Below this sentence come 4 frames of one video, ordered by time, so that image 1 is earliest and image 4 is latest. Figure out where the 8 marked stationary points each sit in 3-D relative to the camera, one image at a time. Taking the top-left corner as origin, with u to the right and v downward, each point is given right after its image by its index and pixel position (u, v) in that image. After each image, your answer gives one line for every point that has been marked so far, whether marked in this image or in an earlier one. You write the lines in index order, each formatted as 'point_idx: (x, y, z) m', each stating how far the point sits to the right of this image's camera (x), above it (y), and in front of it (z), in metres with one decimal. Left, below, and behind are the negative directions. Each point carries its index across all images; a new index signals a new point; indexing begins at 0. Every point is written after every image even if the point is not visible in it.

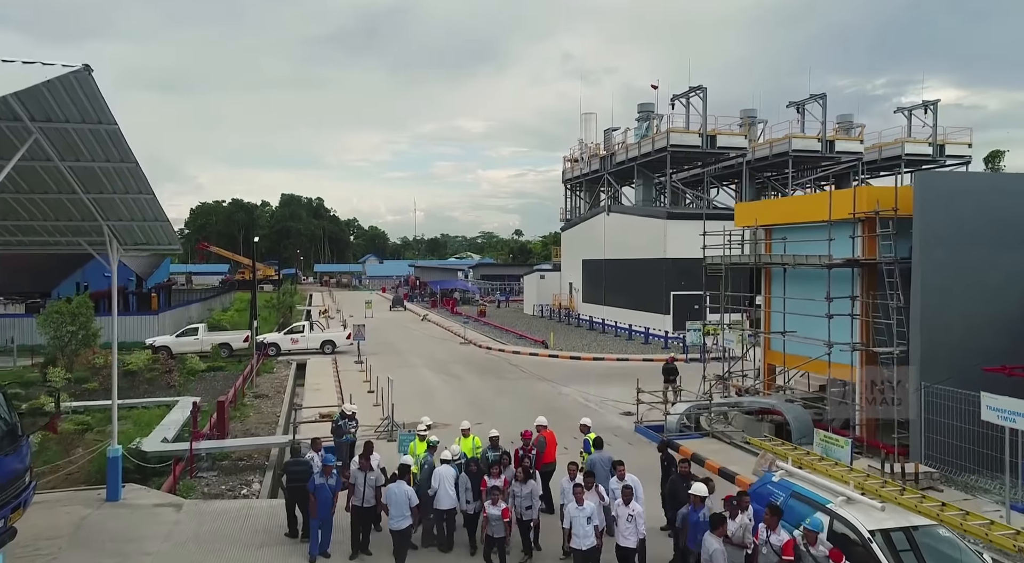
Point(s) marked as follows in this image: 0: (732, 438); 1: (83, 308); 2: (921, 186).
0: (+4.2, -3.0, +12.5) m
1: (-11.7, -0.7, +17.9) m
2: (+6.4, +1.5, +10.3) m
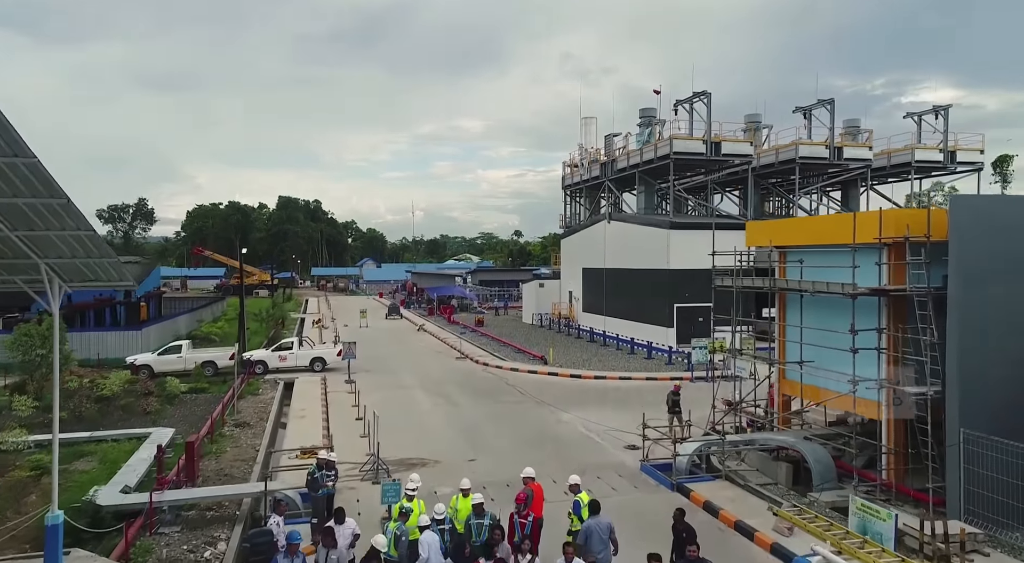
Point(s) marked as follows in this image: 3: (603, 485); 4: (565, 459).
0: (+4.1, -3.5, +11.5) m
1: (-11.8, -1.2, +16.9) m
2: (+6.3, +1.0, +9.4) m
3: (+1.6, -3.6, +11.5) m
4: (+1.1, -3.6, +13.2) m
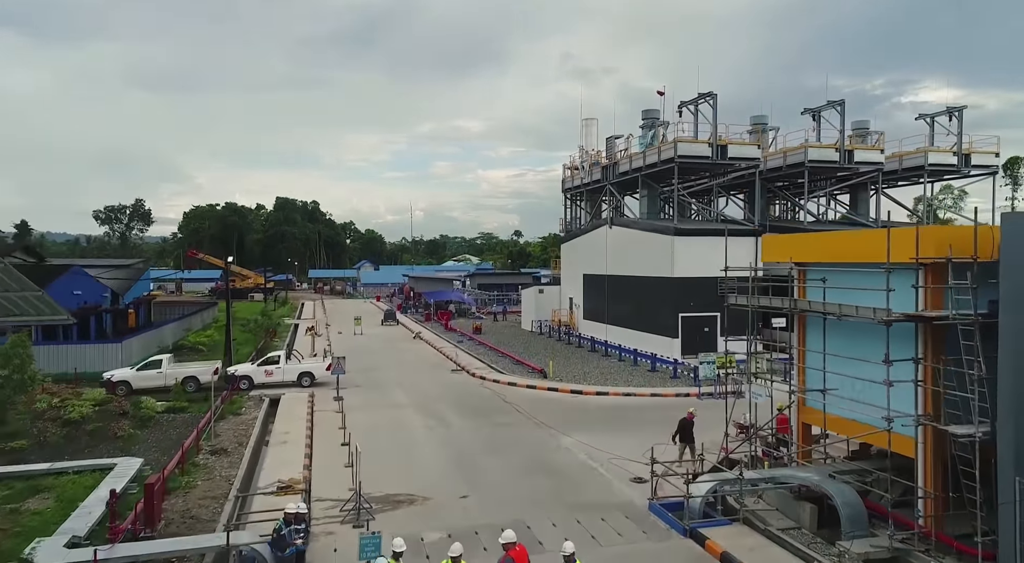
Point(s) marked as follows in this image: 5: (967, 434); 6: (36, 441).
0: (+4.1, -3.8, +10.4) m
1: (-11.9, -1.6, +15.8) m
2: (+6.3, +0.6, +8.3) m
3: (+1.5, -3.9, +10.5) m
4: (+1.0, -4.0, +12.1) m
5: (+6.0, -2.0, +8.7) m
6: (-10.6, -3.6, +14.7) m
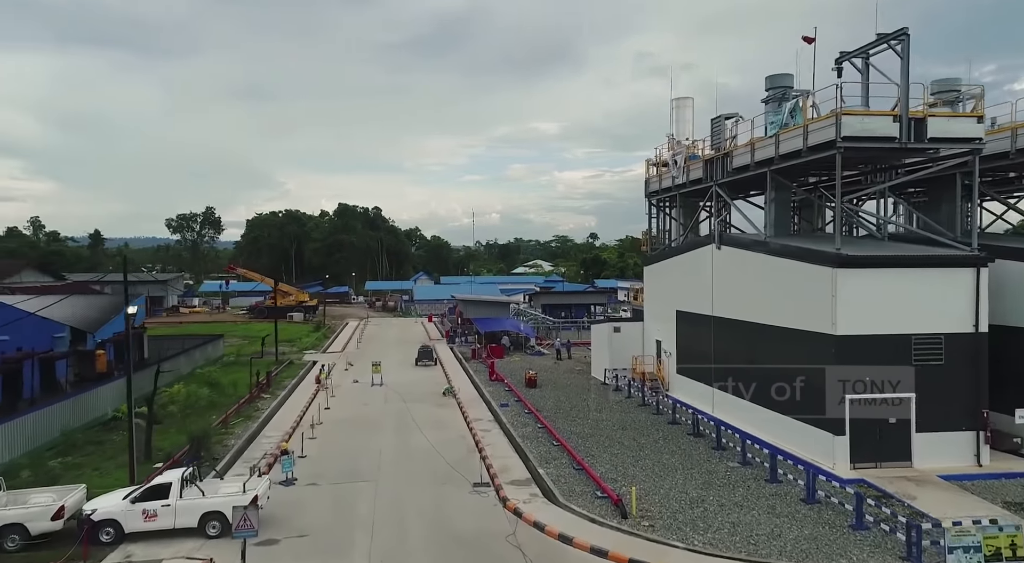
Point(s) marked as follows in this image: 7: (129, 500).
0: (+3.6, -5.3, +0.2) m
1: (-11.6, -3.1, +7.4) m
2: (+5.6, -0.9, -2.2) m
3: (+1.1, -5.4, +0.5) m
4: (+0.8, -5.4, +2.3) m
5: (+5.4, -3.5, -1.7) m
6: (-10.5, -5.1, +6.1) m
7: (-7.5, -4.3, +12.9) m
